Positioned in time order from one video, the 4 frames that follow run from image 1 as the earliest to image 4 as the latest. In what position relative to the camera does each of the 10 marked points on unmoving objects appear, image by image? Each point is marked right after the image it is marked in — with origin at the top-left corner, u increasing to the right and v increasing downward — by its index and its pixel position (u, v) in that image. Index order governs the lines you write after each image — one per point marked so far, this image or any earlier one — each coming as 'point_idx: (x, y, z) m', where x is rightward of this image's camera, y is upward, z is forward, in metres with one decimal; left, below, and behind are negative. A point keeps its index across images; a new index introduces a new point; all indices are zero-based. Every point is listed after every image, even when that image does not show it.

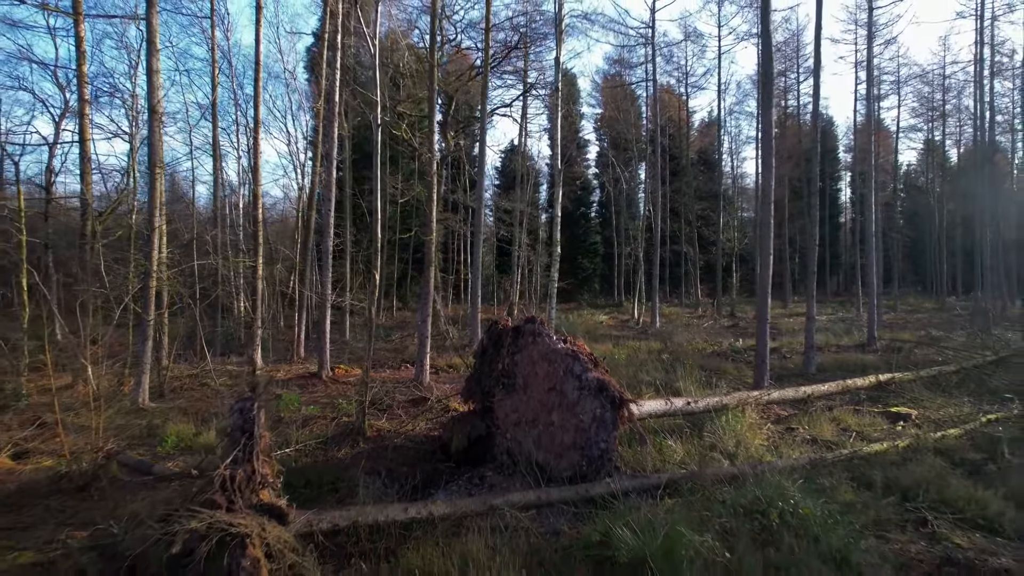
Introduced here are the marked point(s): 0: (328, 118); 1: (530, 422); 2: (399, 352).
0: (-4.1, +4.0, +13.1) m
1: (+0.2, -1.3, +5.7) m
2: (-2.5, -1.4, +12.8) m
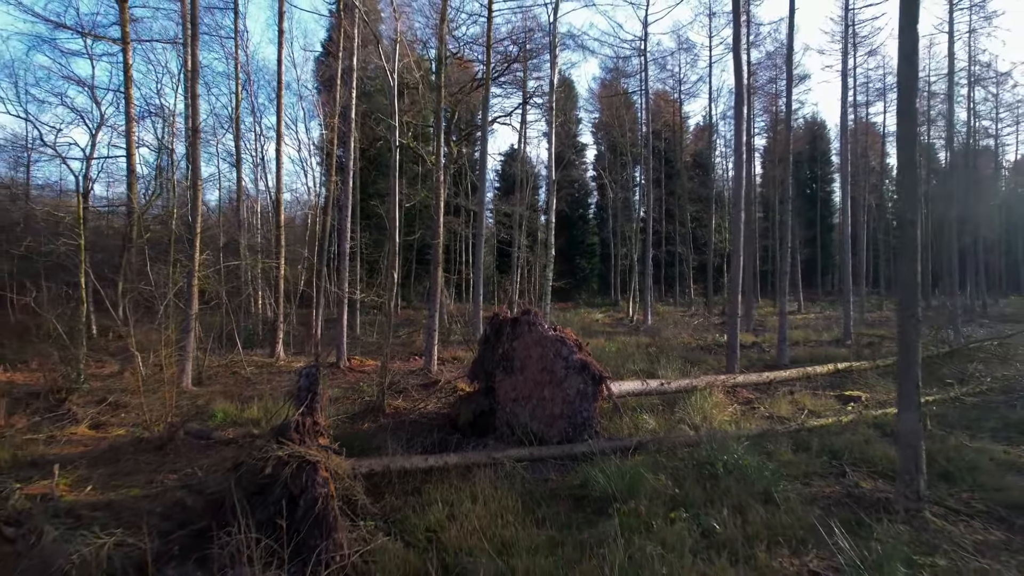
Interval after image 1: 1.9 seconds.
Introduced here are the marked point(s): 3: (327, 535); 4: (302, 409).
0: (-4.2, +4.0, +14.2) m
1: (+0.2, -1.3, +6.8) m
2: (-2.6, -1.4, +14.0) m
3: (-1.3, -1.7, +3.9) m
4: (-1.7, -1.0, +4.6) m
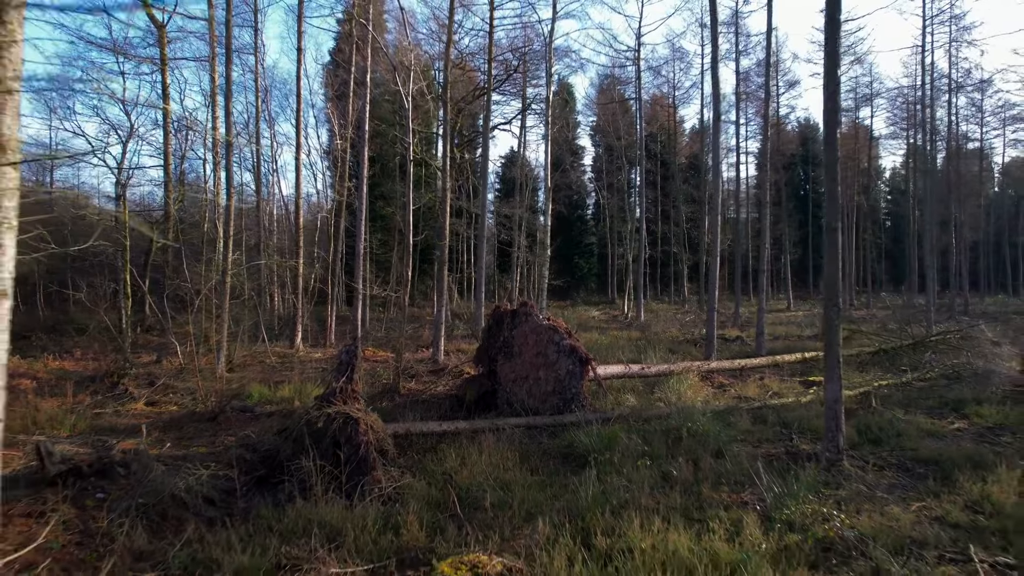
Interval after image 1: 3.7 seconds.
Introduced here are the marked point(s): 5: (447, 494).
0: (-4.2, +4.1, +15.4) m
1: (+0.2, -1.3, +8.0) m
2: (-2.6, -1.3, +15.1) m
3: (-1.3, -1.6, +5.1) m
4: (-1.7, -0.9, +5.8) m
5: (-0.5, -1.8, +4.9) m
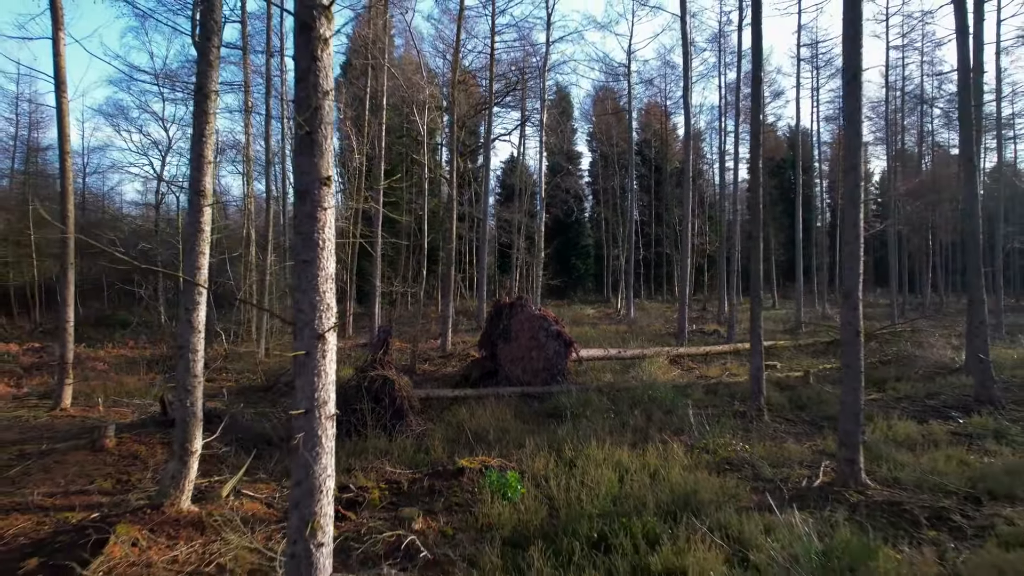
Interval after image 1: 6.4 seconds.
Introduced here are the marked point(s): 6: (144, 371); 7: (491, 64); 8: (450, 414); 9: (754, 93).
0: (-4.2, +4.1, +17.2) m
1: (+0.1, -1.2, +9.8) m
2: (-2.6, -1.3, +16.9) m
3: (-1.3, -1.6, +6.8) m
4: (-1.8, -0.8, +7.6) m
5: (-0.6, -1.7, +6.7) m
6: (-6.9, -1.5, +10.7) m
7: (-0.7, +7.6, +19.4) m
8: (-0.8, -1.7, +7.6) m
9: (+3.4, +2.7, +8.0) m
